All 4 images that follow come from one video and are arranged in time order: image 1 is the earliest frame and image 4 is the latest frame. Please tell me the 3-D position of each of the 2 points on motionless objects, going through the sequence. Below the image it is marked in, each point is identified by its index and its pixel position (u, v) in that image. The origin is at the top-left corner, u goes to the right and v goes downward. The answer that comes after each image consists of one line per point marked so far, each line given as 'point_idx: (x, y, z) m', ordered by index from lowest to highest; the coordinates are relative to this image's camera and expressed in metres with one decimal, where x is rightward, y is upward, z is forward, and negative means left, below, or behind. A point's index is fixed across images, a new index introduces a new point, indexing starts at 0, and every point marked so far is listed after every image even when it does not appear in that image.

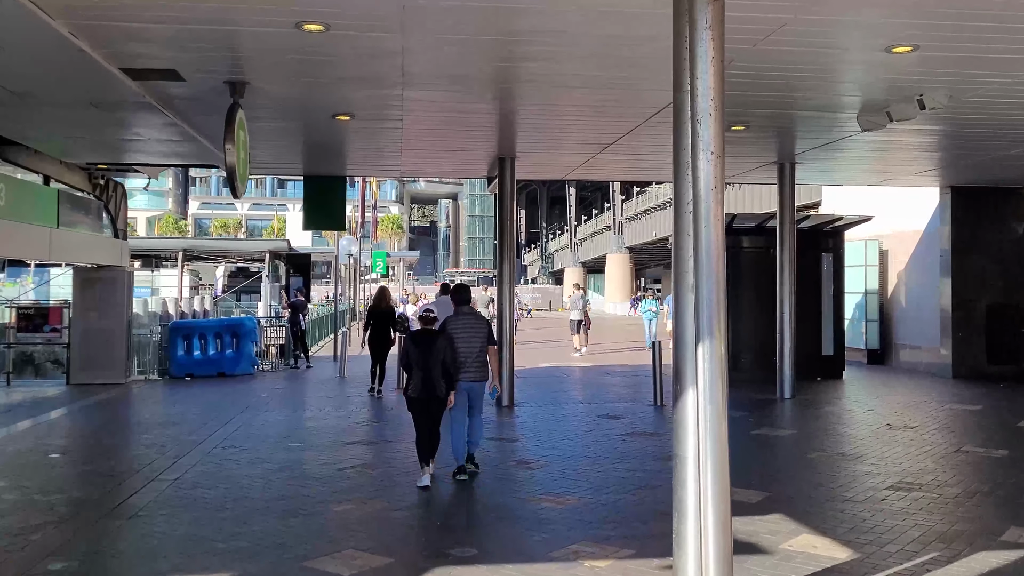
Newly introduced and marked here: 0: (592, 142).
0: (+1.0, +1.9, +11.9) m
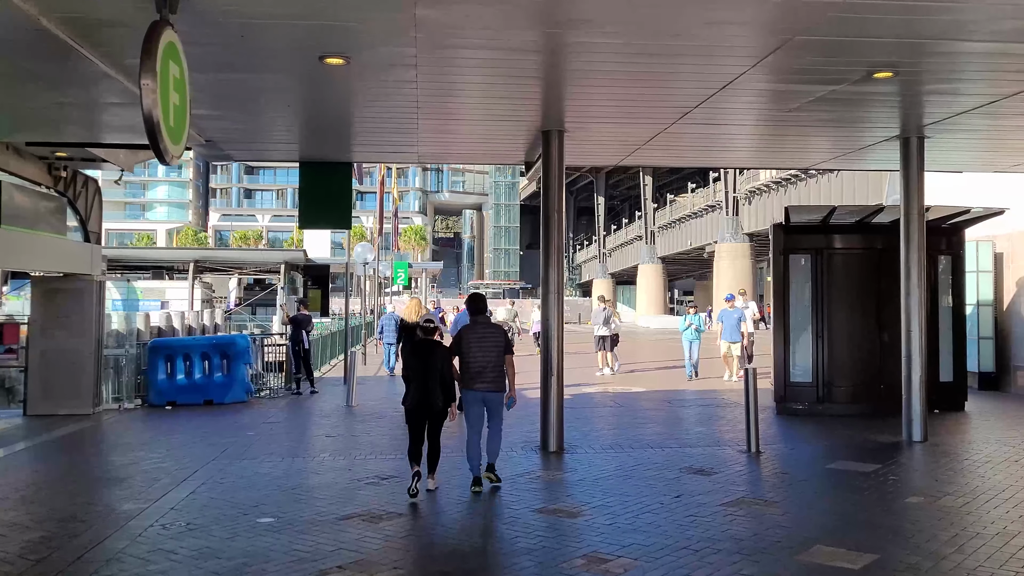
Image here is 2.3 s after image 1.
0: (+1.5, +1.8, +9.2) m
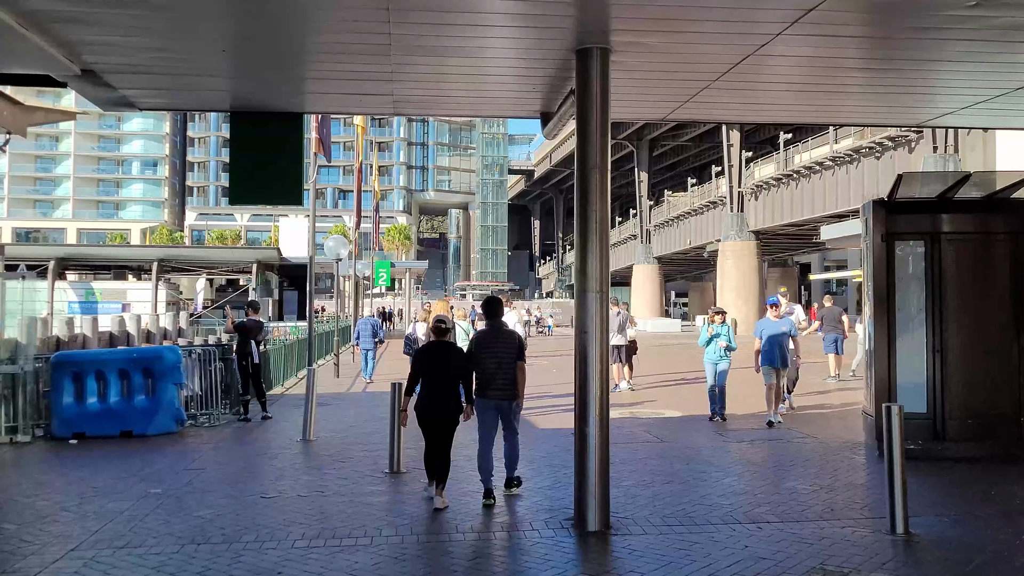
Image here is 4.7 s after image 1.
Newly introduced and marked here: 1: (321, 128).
0: (+1.6, +1.8, +6.2) m
1: (-3.0, +2.5, +14.7) m
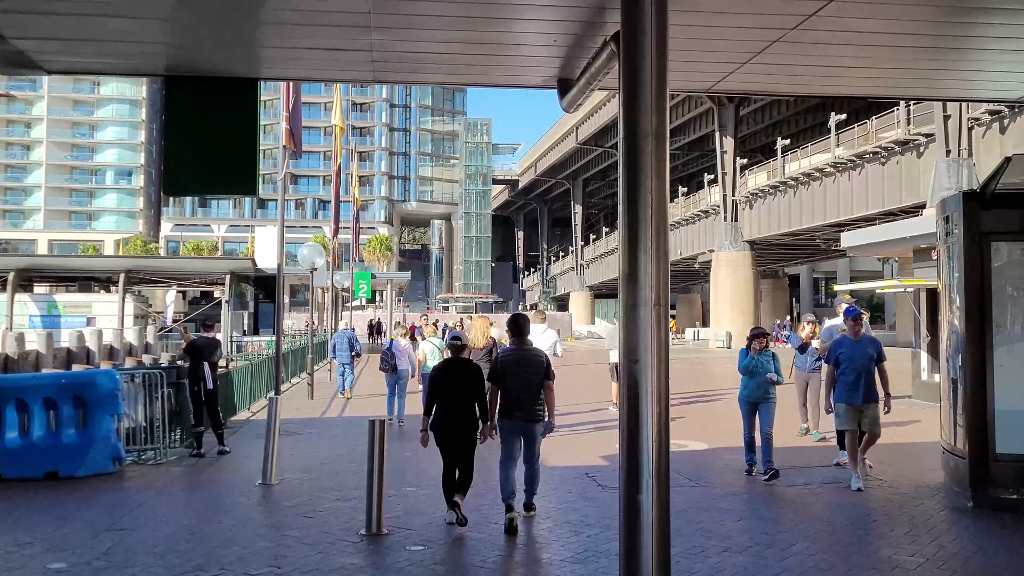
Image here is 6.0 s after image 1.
0: (+1.7, +1.7, +4.6) m
1: (-3.1, +2.4, +13.0) m
